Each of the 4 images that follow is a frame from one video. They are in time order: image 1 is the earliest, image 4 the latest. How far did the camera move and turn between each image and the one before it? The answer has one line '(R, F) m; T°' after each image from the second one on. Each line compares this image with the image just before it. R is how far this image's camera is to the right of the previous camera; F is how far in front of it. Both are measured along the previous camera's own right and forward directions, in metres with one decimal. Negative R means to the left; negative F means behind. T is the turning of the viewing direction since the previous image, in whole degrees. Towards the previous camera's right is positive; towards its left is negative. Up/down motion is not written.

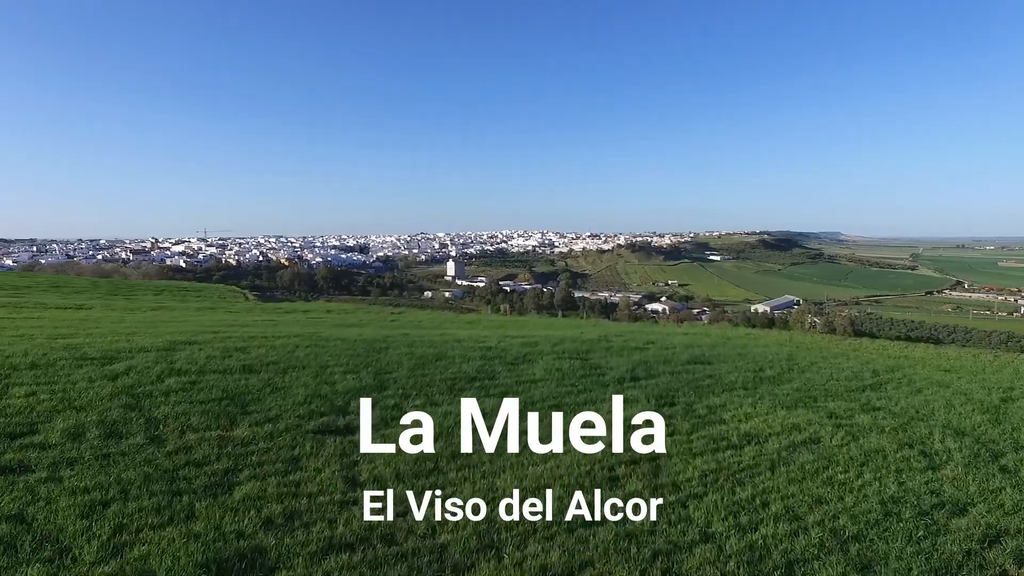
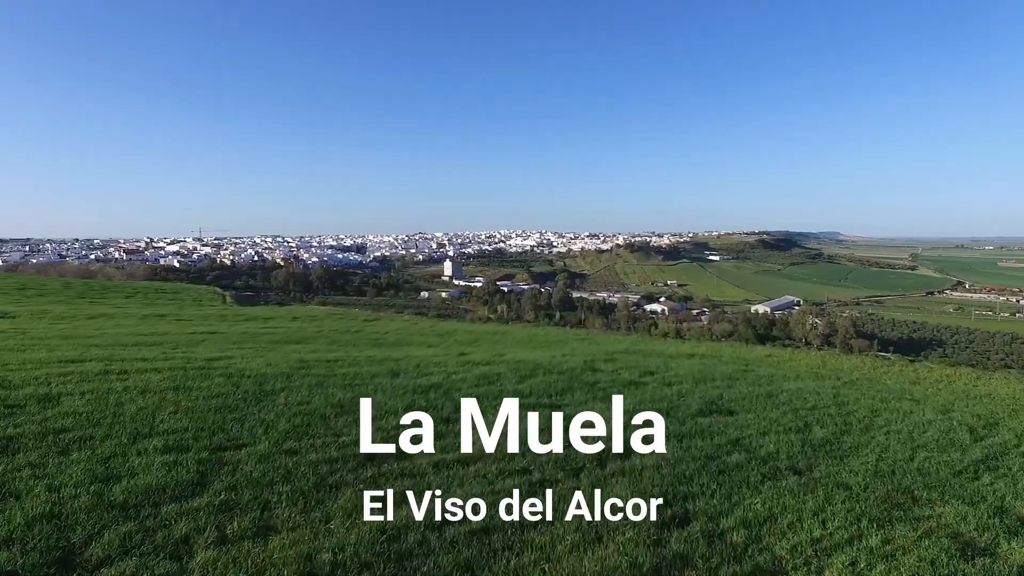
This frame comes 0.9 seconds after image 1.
(+0.4, +1.6) m; 0°
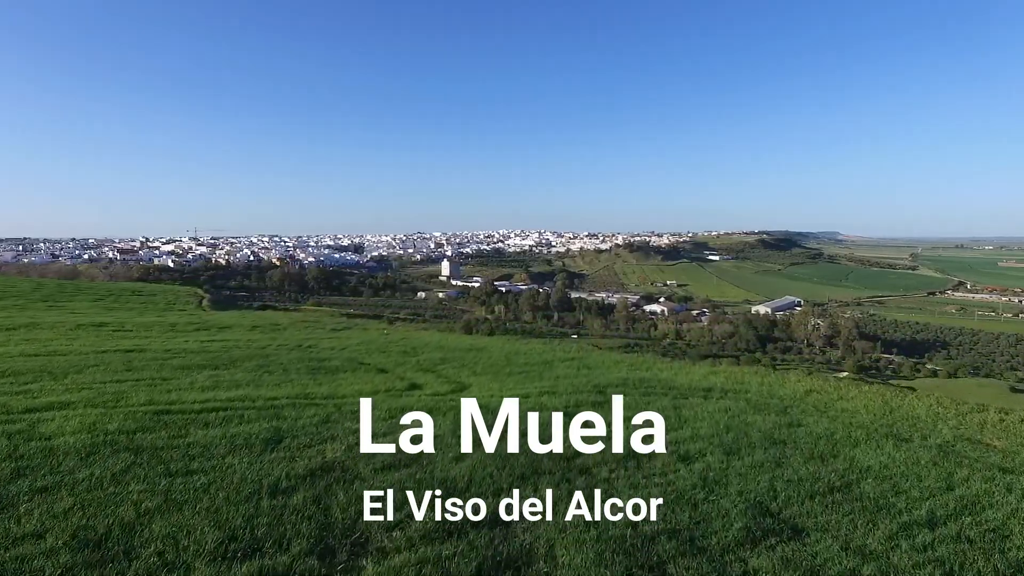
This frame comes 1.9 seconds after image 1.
(+0.4, +1.7) m; 0°
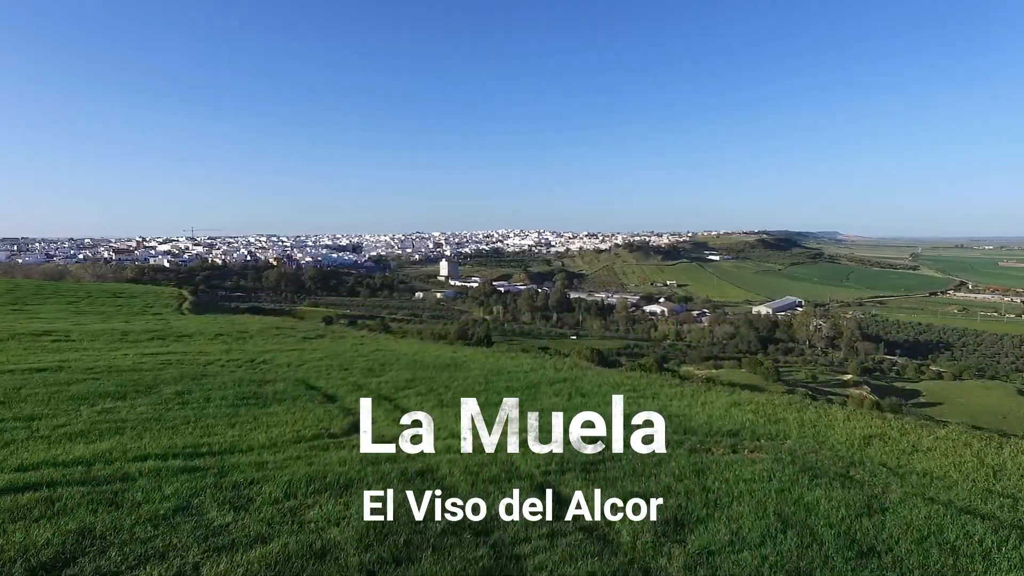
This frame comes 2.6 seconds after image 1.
(+0.2, +1.3) m; 0°
